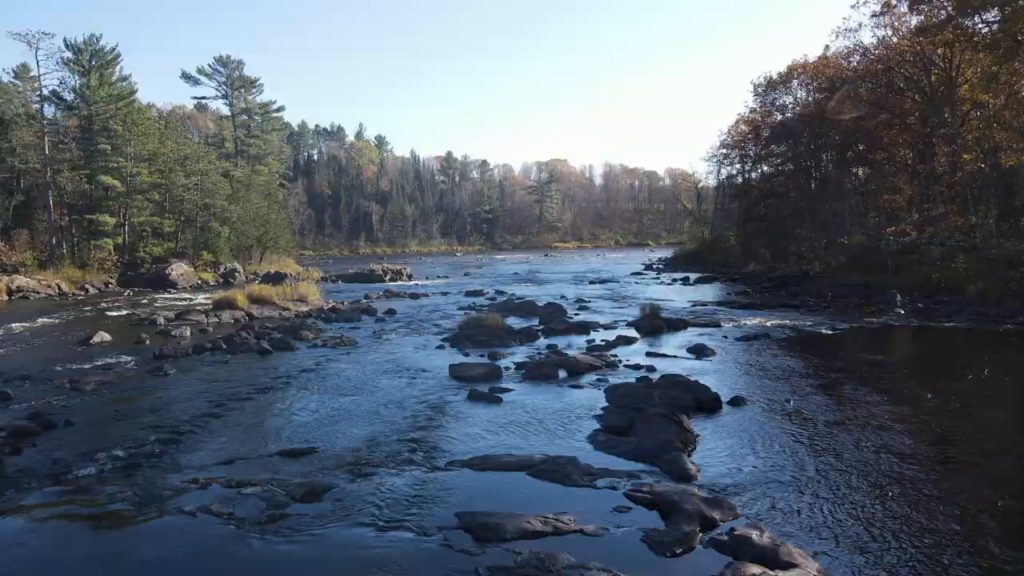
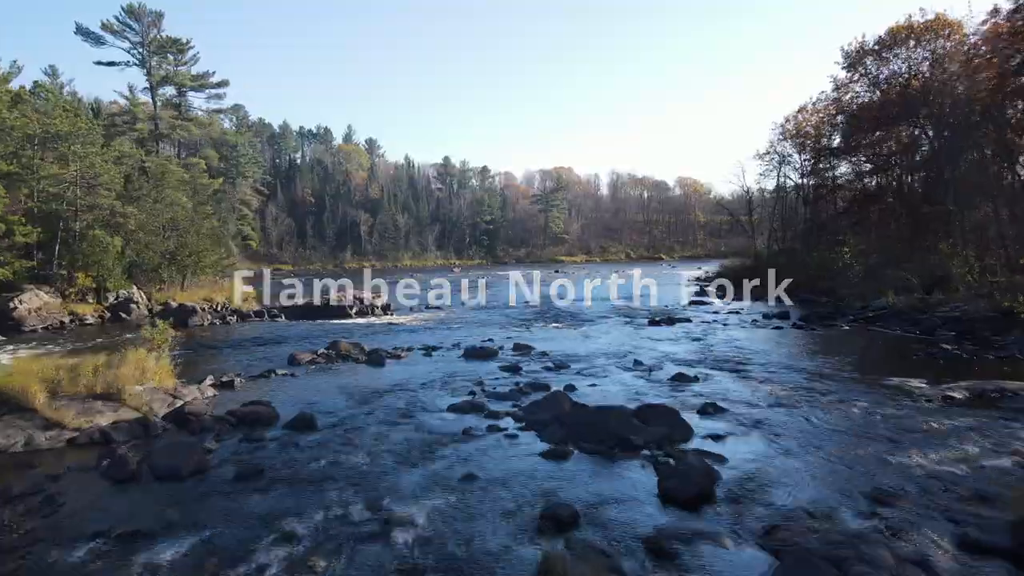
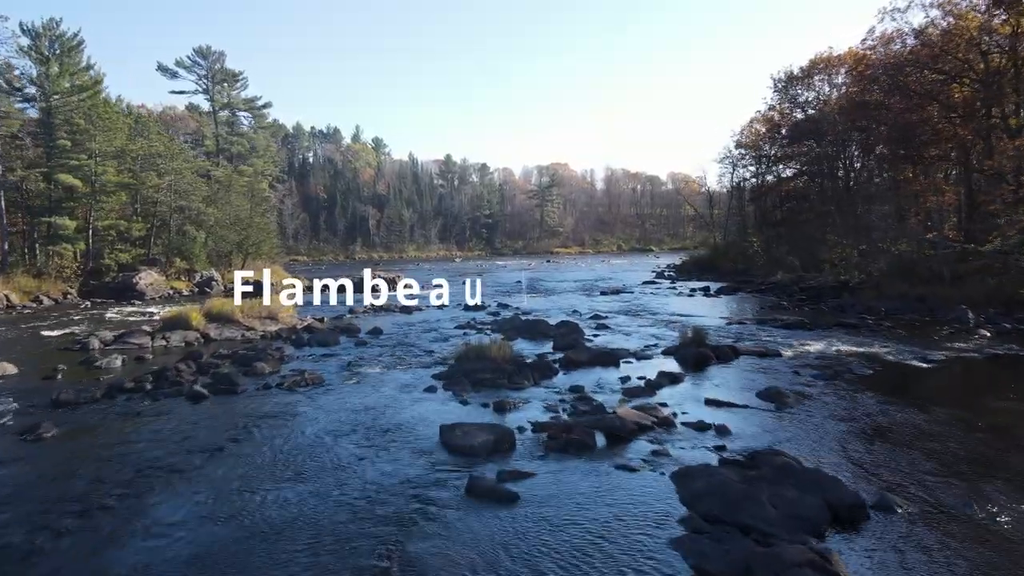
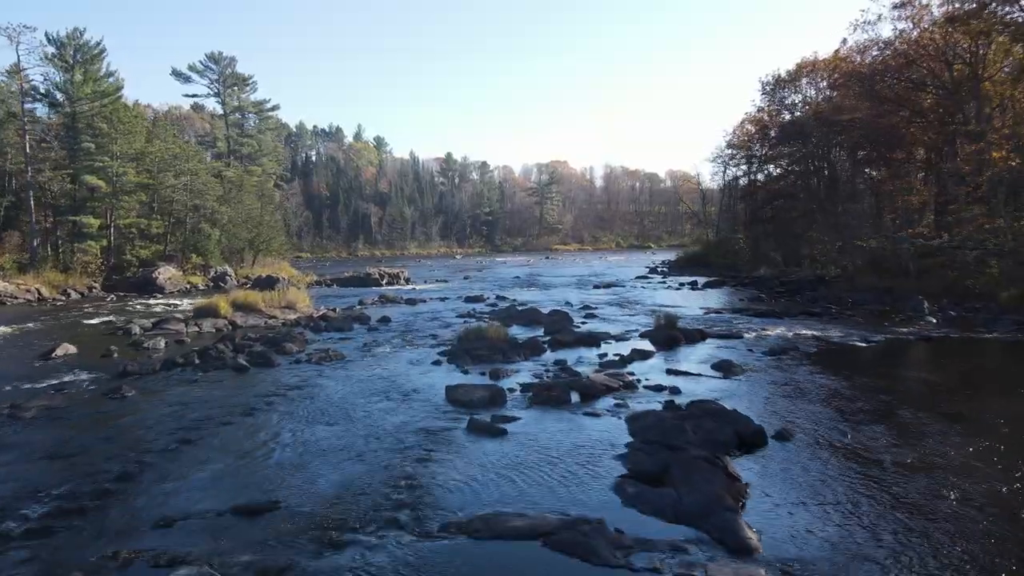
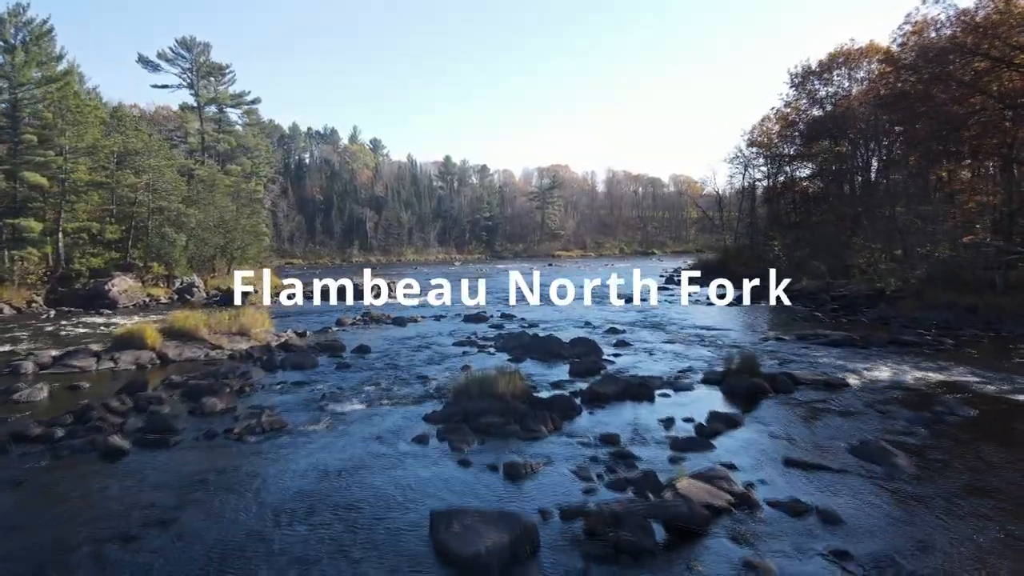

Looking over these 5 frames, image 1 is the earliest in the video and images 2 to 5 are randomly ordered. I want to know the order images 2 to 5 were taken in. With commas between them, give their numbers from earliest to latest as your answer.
4, 3, 5, 2
